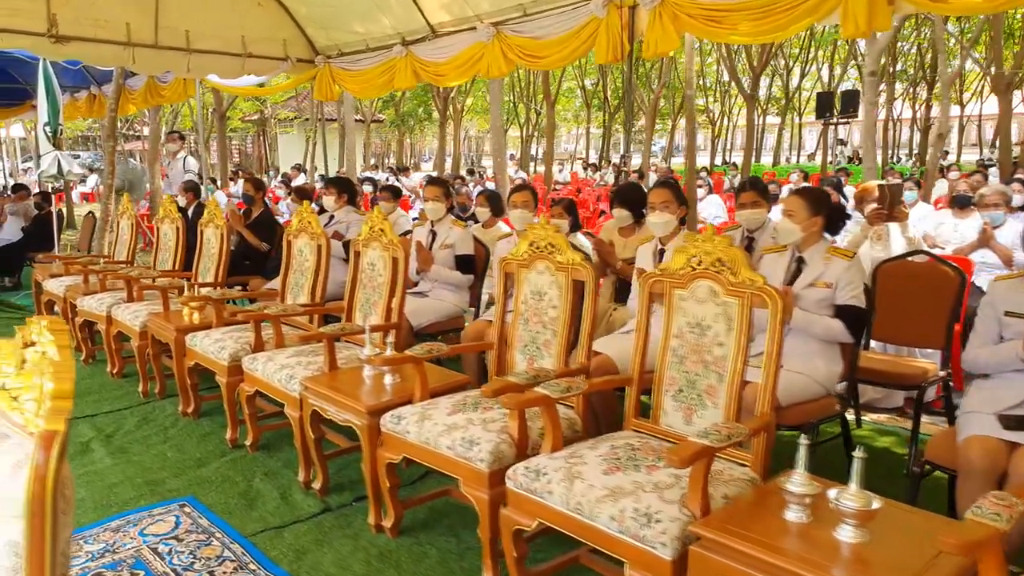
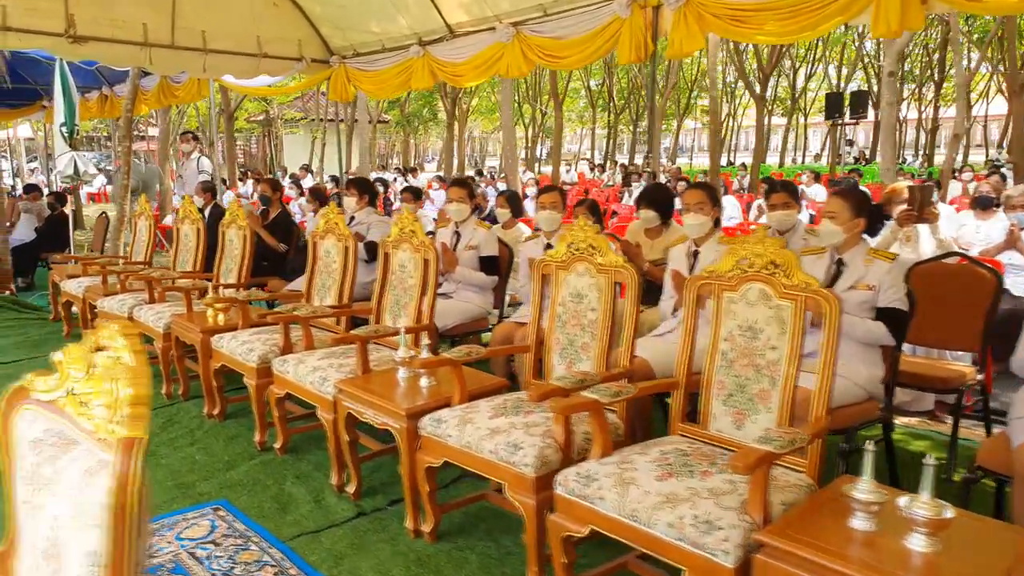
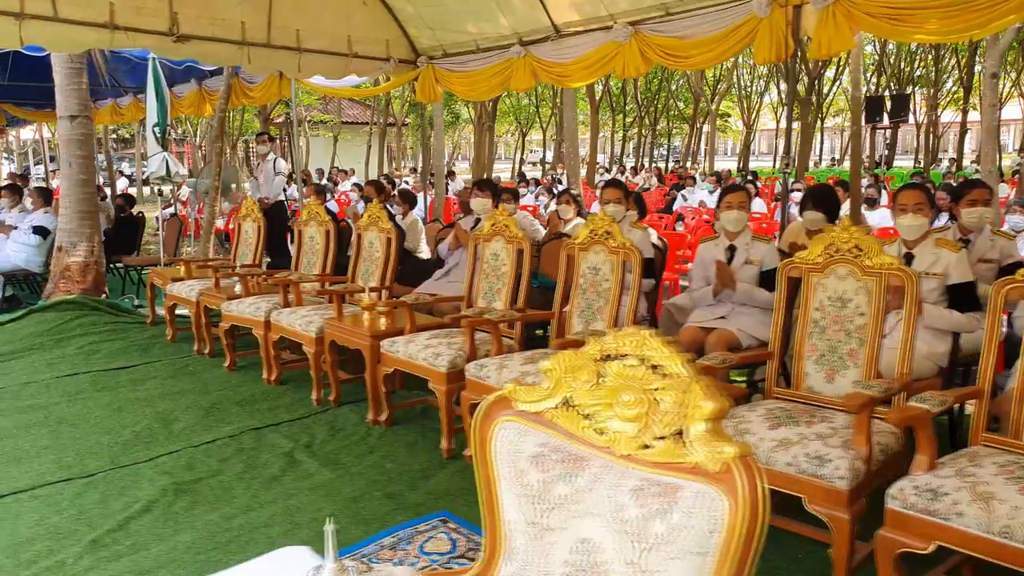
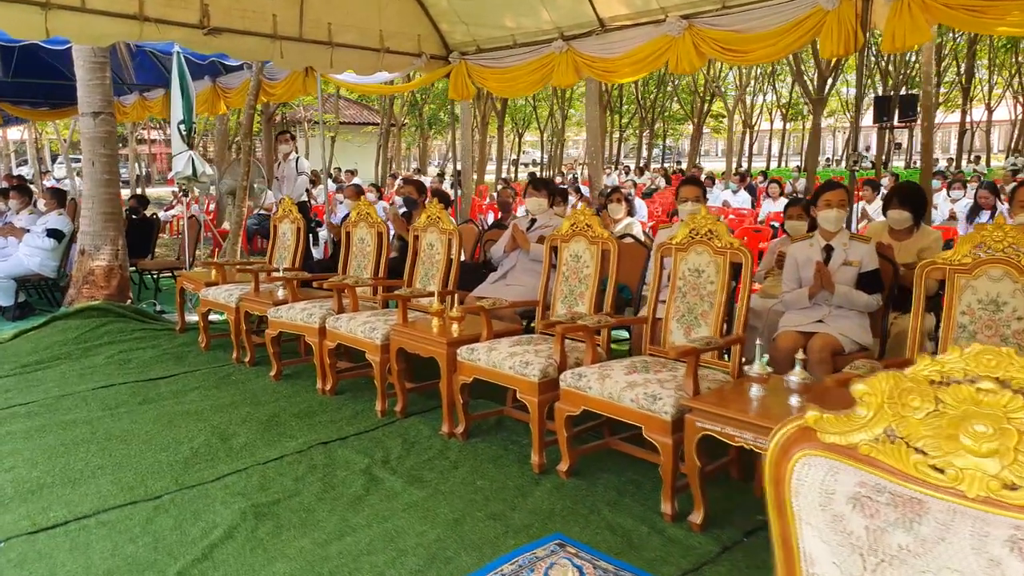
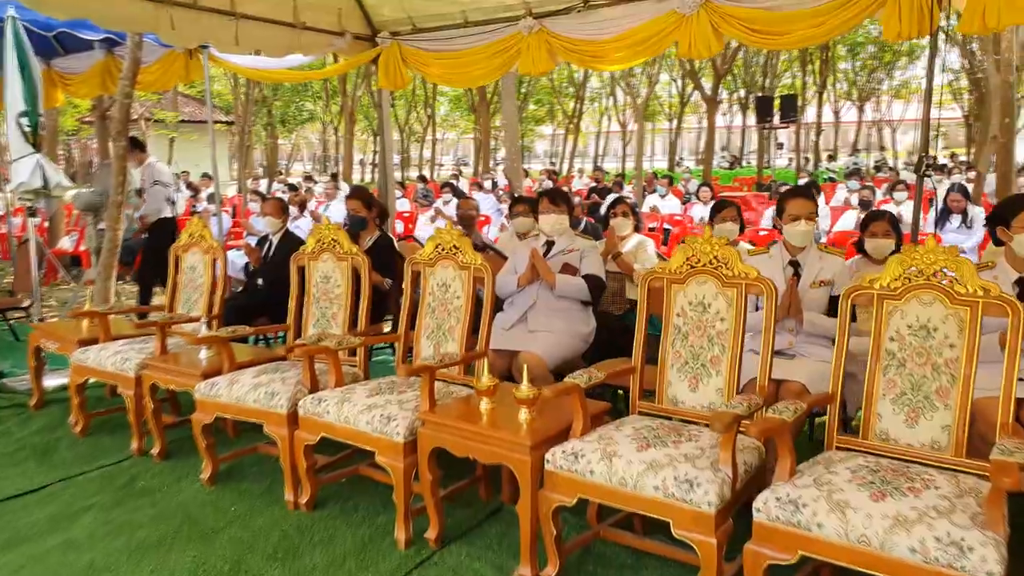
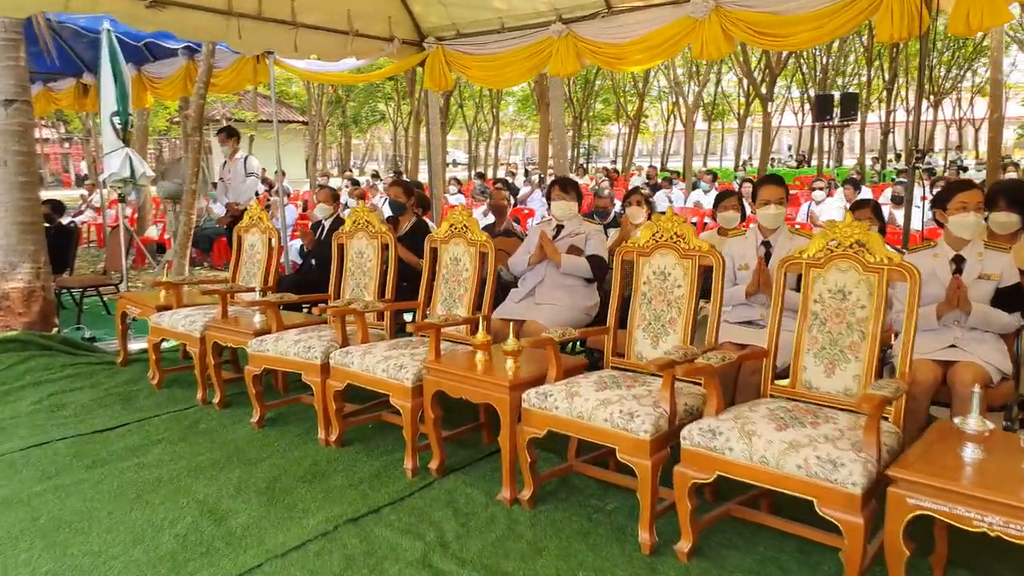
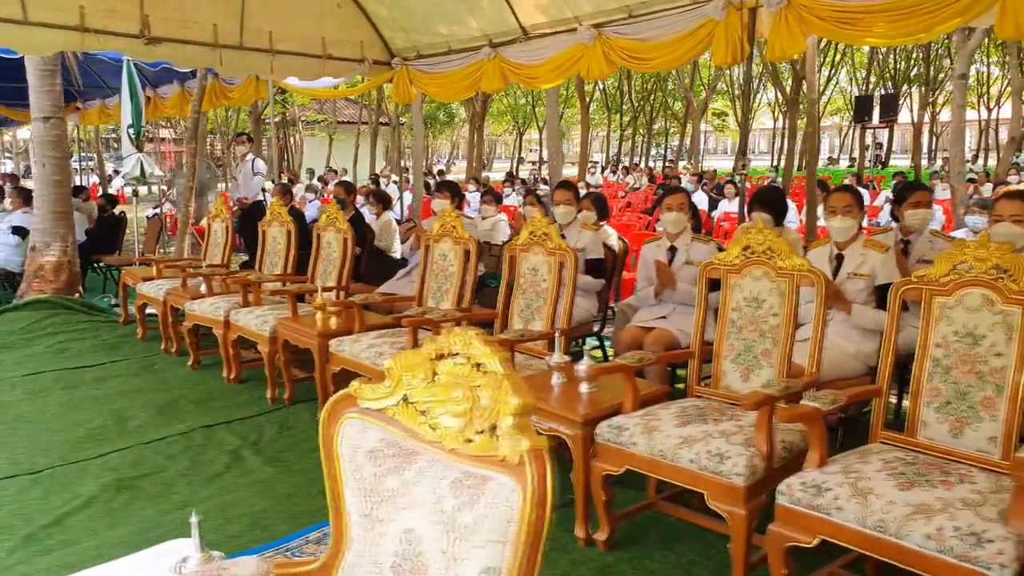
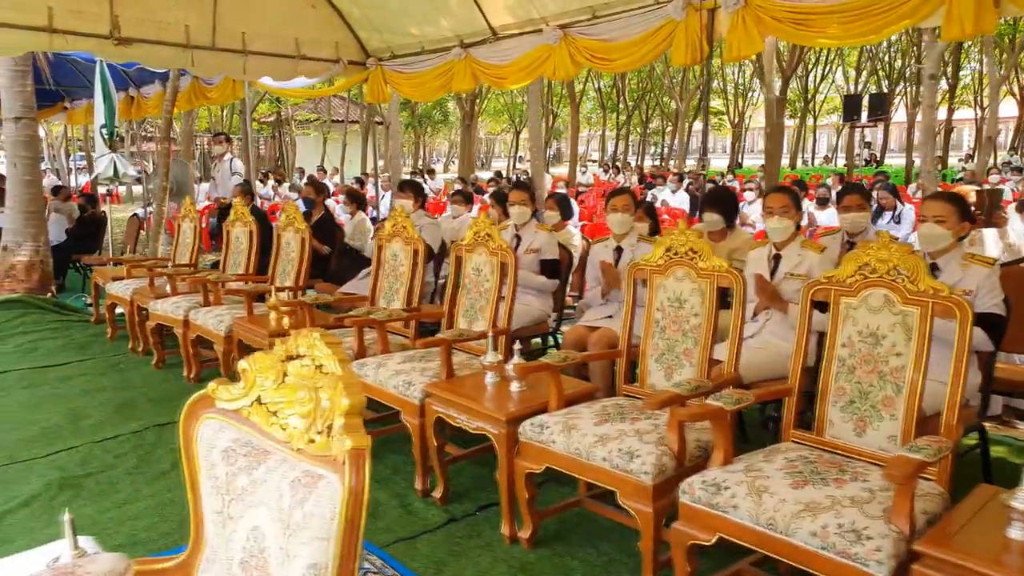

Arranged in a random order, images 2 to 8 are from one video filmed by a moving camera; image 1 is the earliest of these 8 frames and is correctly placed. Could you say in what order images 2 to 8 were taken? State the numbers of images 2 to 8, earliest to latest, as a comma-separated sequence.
2, 8, 7, 3, 4, 6, 5
